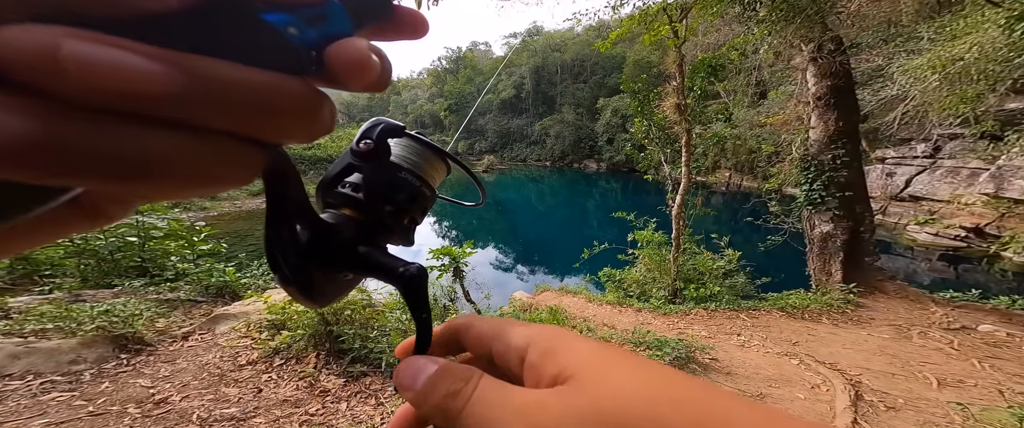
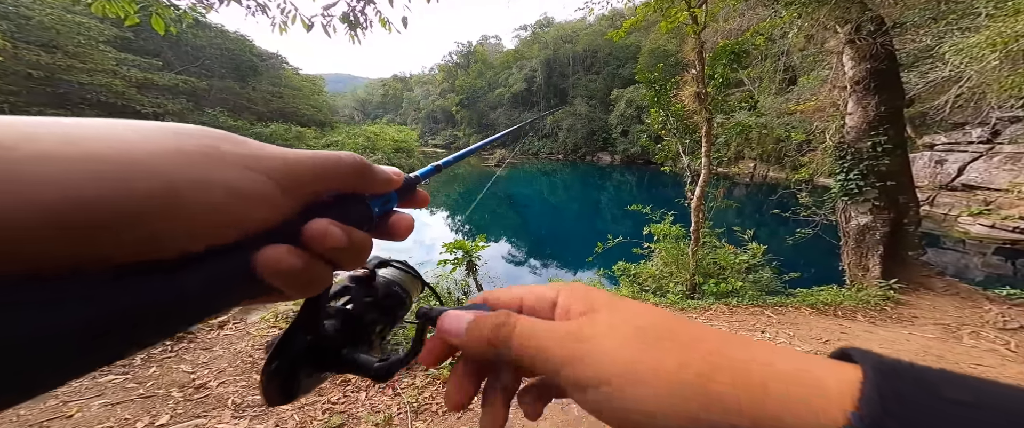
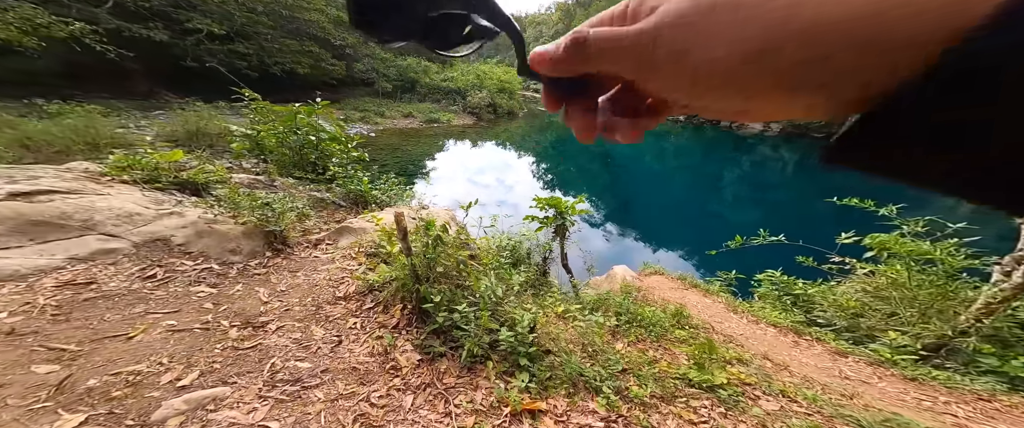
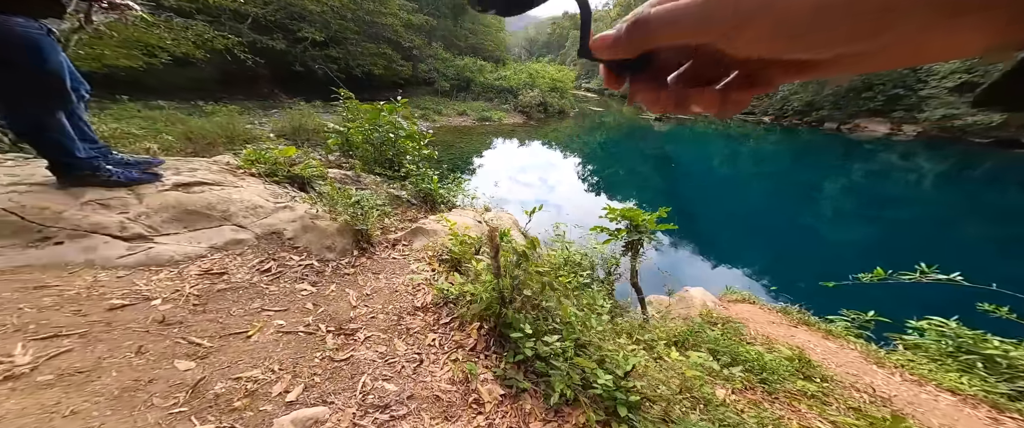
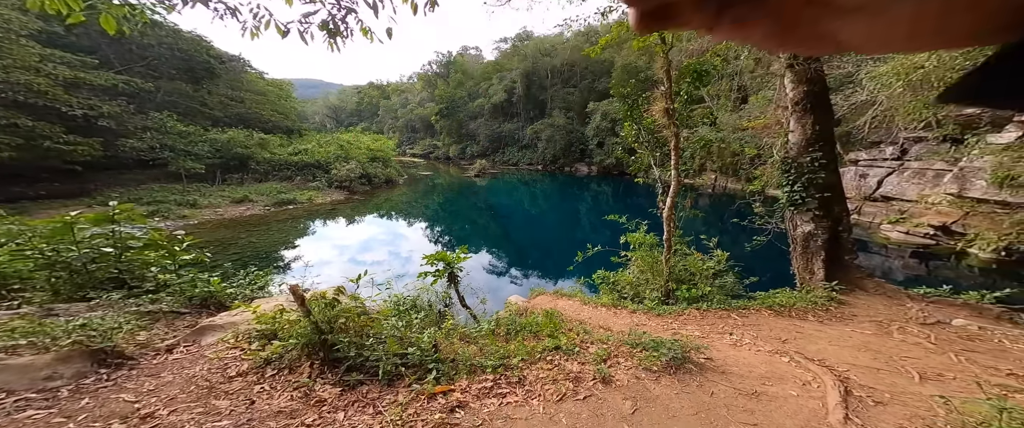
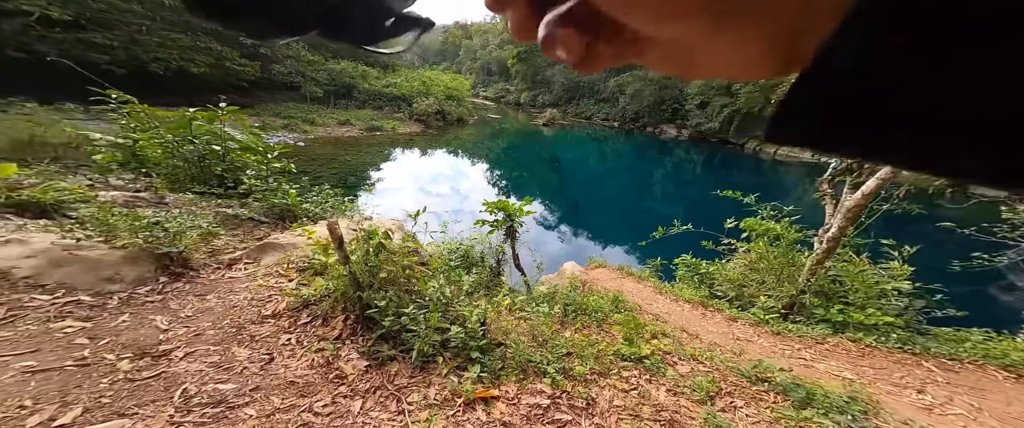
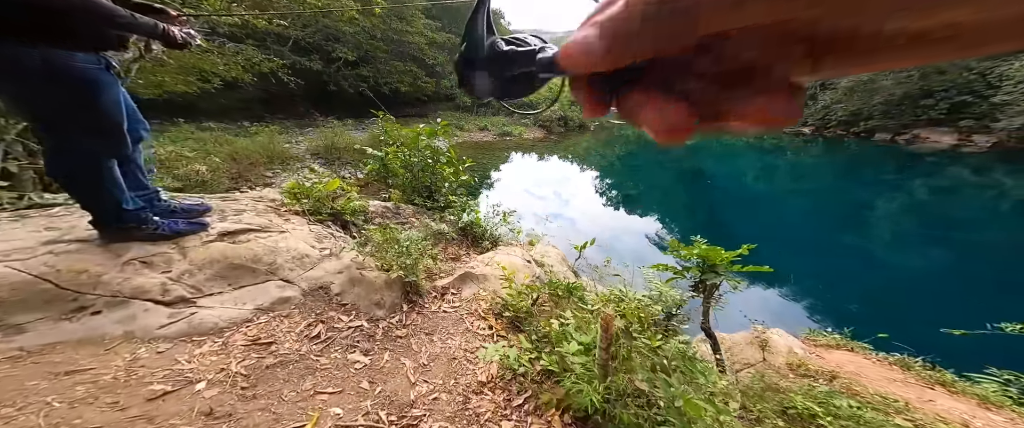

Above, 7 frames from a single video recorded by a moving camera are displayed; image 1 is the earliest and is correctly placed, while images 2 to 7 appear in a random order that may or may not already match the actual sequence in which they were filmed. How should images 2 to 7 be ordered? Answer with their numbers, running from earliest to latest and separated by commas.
2, 5, 6, 3, 4, 7
